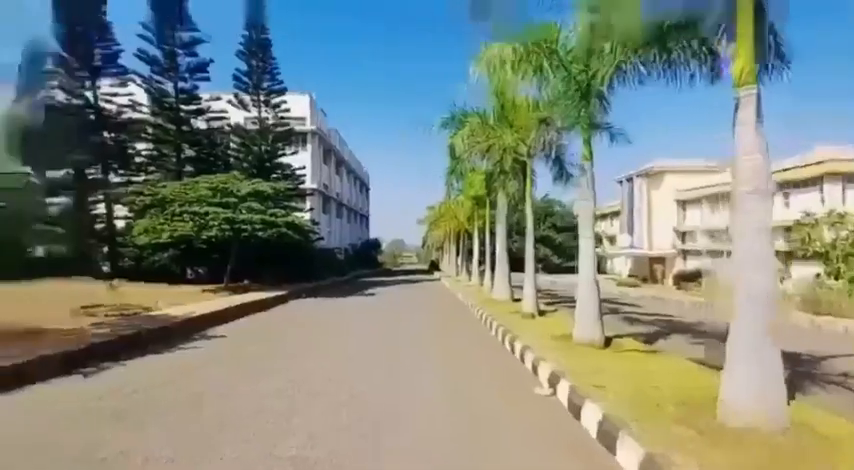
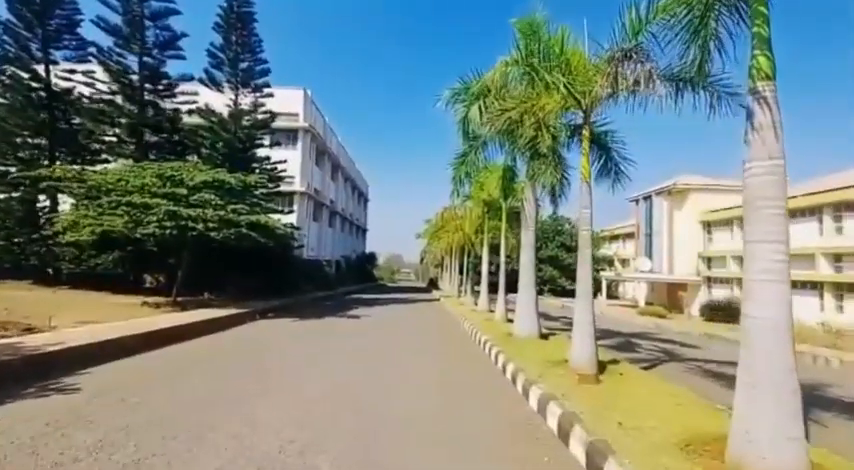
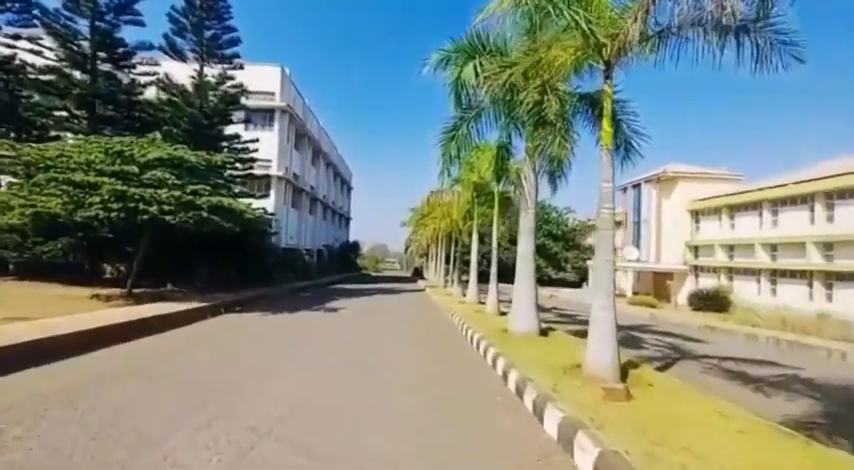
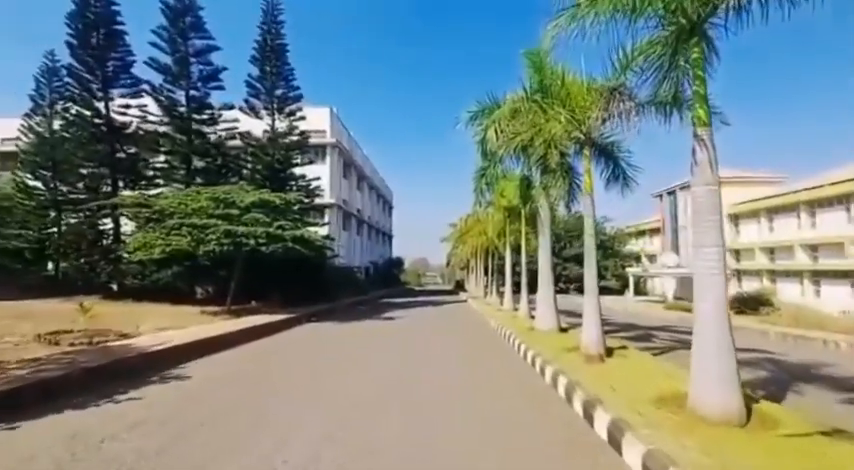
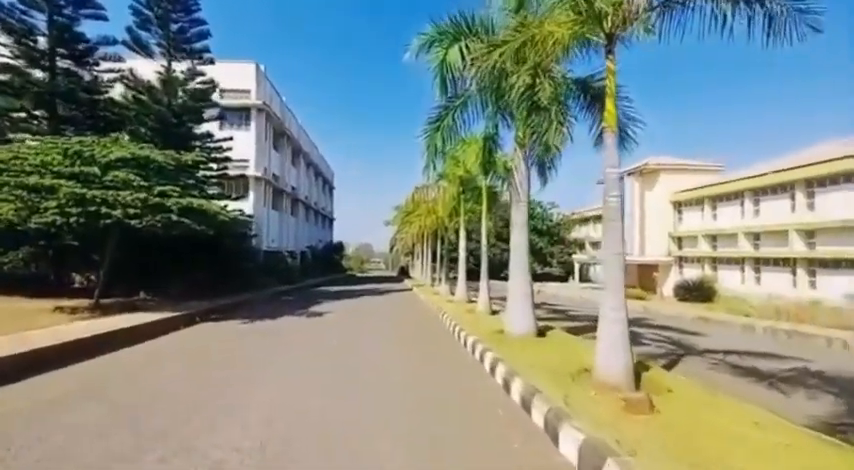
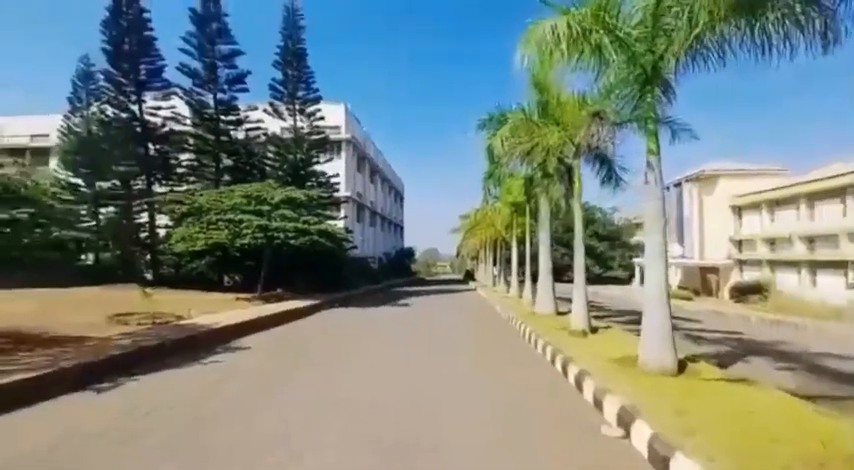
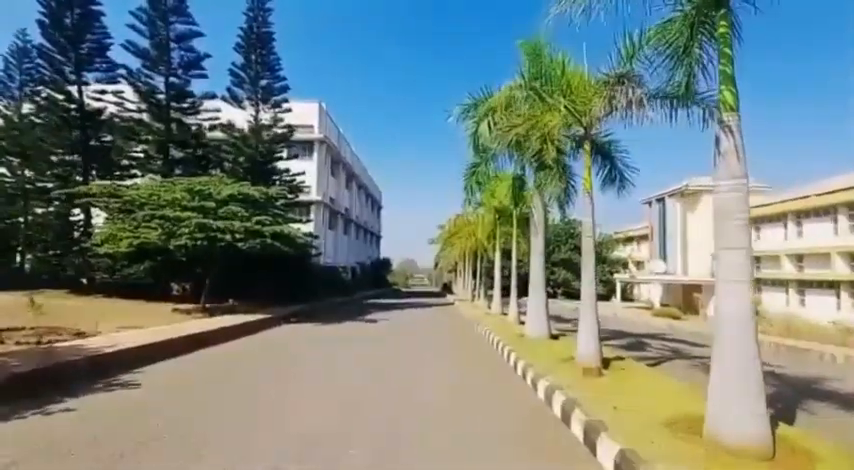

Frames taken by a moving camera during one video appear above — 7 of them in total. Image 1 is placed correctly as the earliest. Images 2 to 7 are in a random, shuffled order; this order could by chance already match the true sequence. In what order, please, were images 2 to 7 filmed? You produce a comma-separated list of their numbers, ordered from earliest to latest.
6, 4, 7, 2, 3, 5
